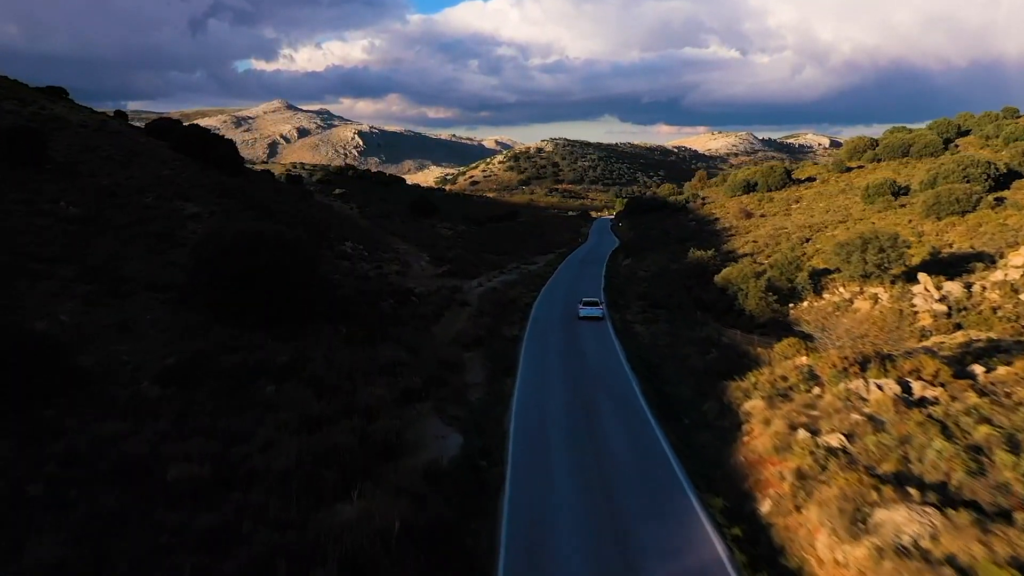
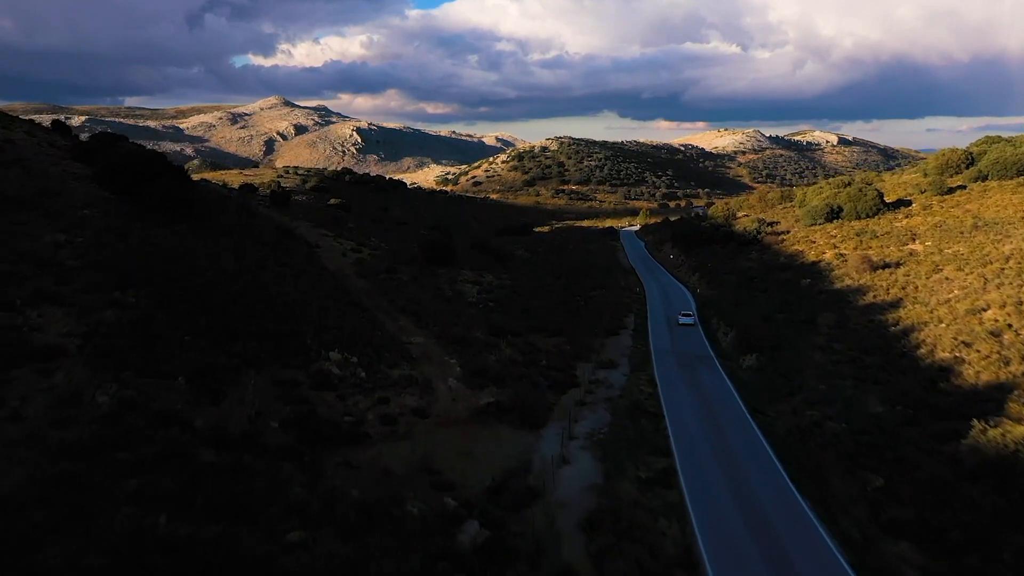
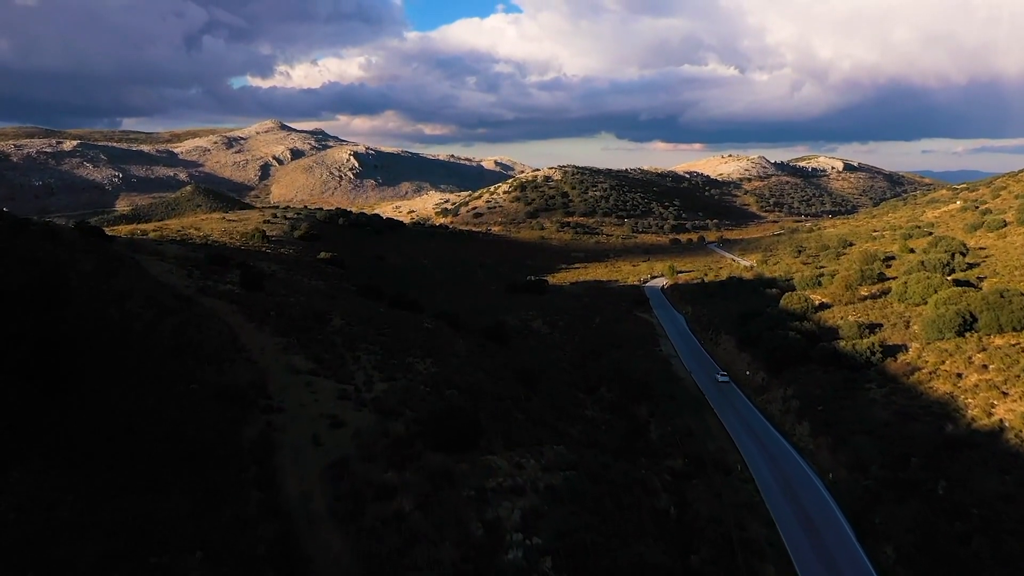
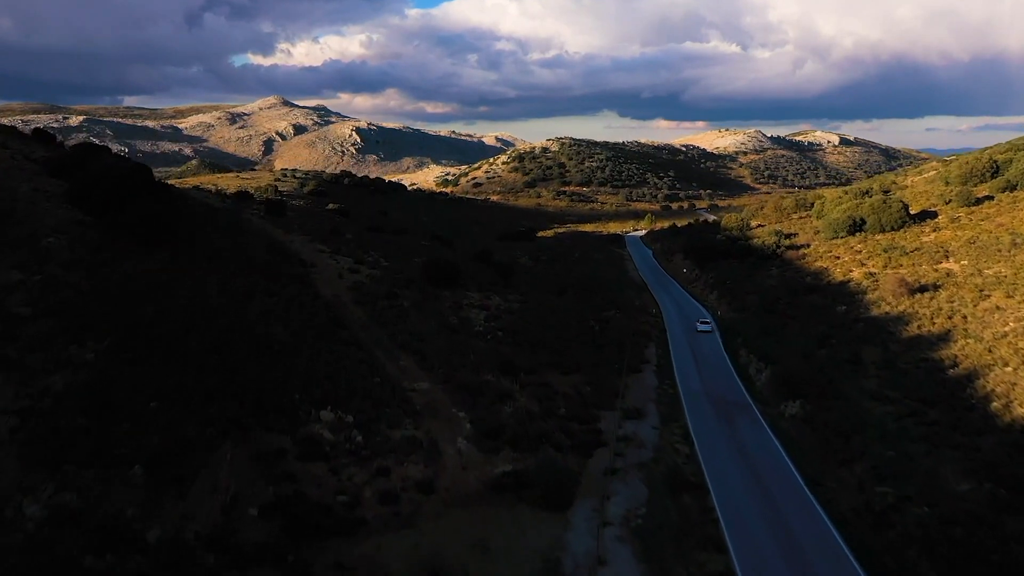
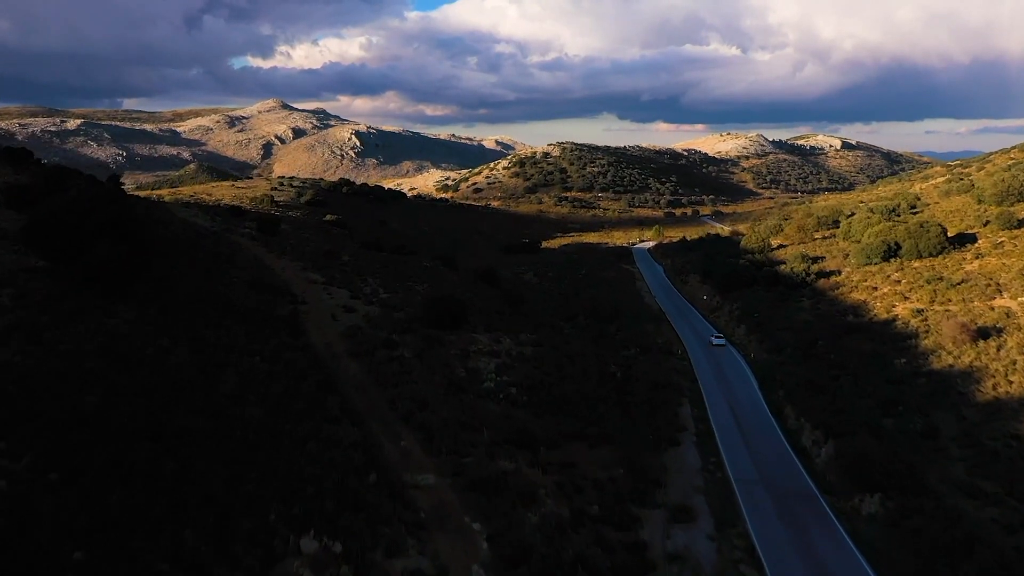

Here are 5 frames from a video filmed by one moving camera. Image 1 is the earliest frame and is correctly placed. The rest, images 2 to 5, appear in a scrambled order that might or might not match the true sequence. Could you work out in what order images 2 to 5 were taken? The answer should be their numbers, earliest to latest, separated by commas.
2, 4, 5, 3
